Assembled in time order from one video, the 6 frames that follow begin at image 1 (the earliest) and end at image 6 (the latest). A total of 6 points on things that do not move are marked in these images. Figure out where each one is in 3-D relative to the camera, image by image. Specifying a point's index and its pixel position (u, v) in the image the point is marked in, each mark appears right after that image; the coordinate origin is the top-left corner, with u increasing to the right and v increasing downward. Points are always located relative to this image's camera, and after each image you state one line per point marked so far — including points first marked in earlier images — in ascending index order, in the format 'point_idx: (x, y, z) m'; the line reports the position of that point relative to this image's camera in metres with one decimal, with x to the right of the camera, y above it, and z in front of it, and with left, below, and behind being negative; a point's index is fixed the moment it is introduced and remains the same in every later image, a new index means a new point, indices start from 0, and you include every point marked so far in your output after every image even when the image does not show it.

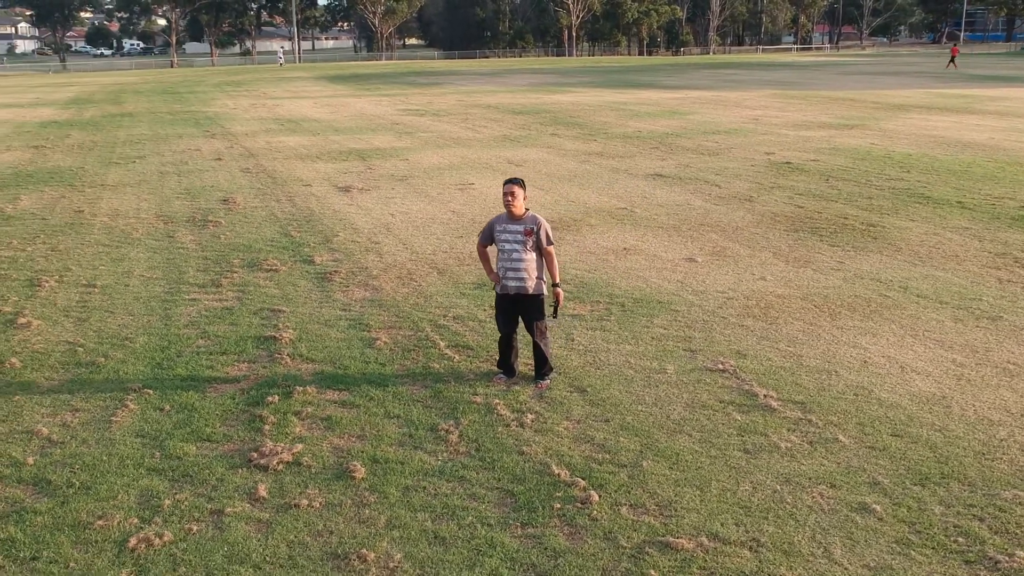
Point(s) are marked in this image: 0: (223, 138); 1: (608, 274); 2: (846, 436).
0: (-5.5, +2.9, +19.0) m
1: (+0.8, +0.1, +8.1) m
2: (+1.6, -0.7, +4.9) m
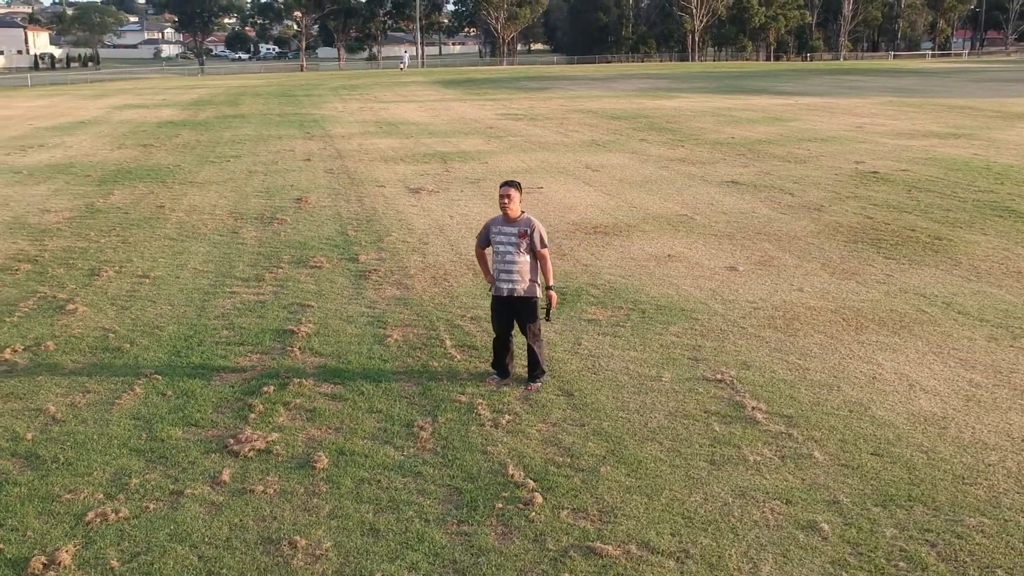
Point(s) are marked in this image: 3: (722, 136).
0: (-3.8, +2.9, +19.6) m
1: (+1.0, +0.1, +8.1) m
2: (+1.5, -0.8, +4.8) m
3: (+4.2, +3.0, +19.7) m
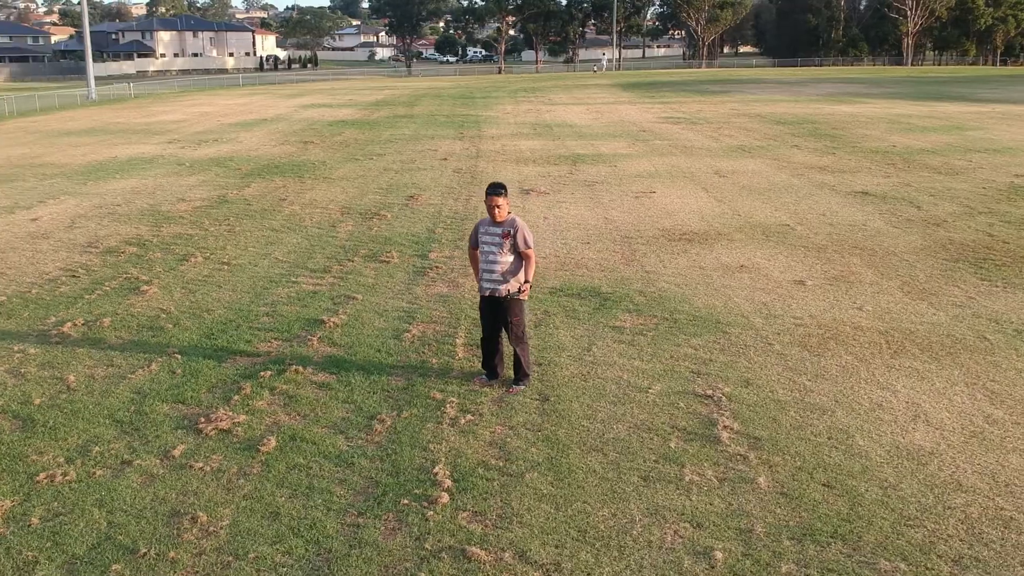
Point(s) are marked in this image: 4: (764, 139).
0: (-0.9, +3.0, +20.0) m
1: (+1.4, 0.0, +7.8) m
2: (+1.2, -0.9, +4.5) m
3: (+6.9, +2.7, +18.6) m
4: (+5.0, +2.9, +19.8) m
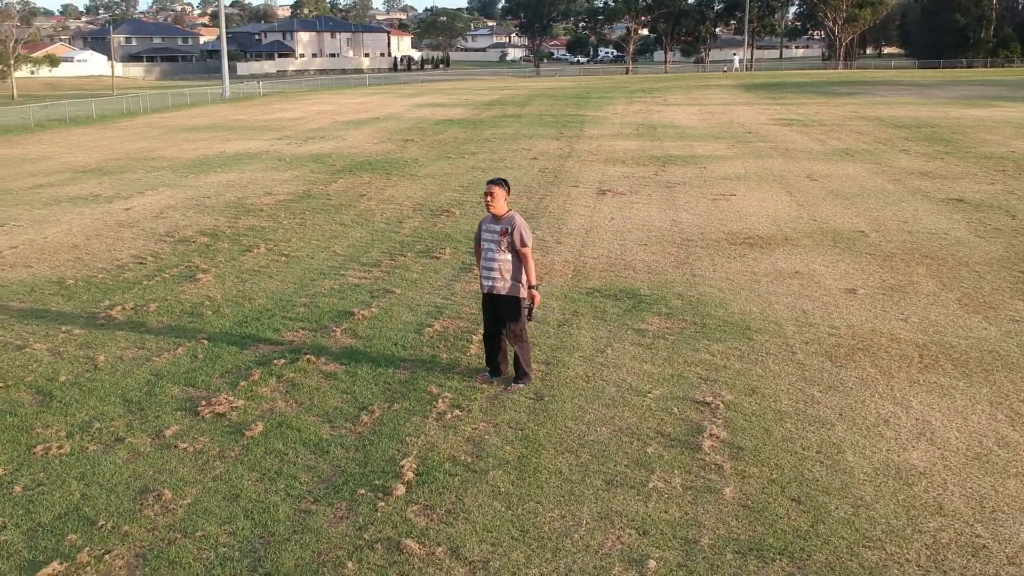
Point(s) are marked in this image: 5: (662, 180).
0: (+1.1, +3.0, +20.0) m
1: (+1.7, -0.1, +7.6) m
2: (+1.0, -0.9, +4.3) m
3: (+8.6, +2.4, +17.6) m
4: (+6.9, +2.8, +19.0) m
5: (+2.1, +1.5, +14.0) m
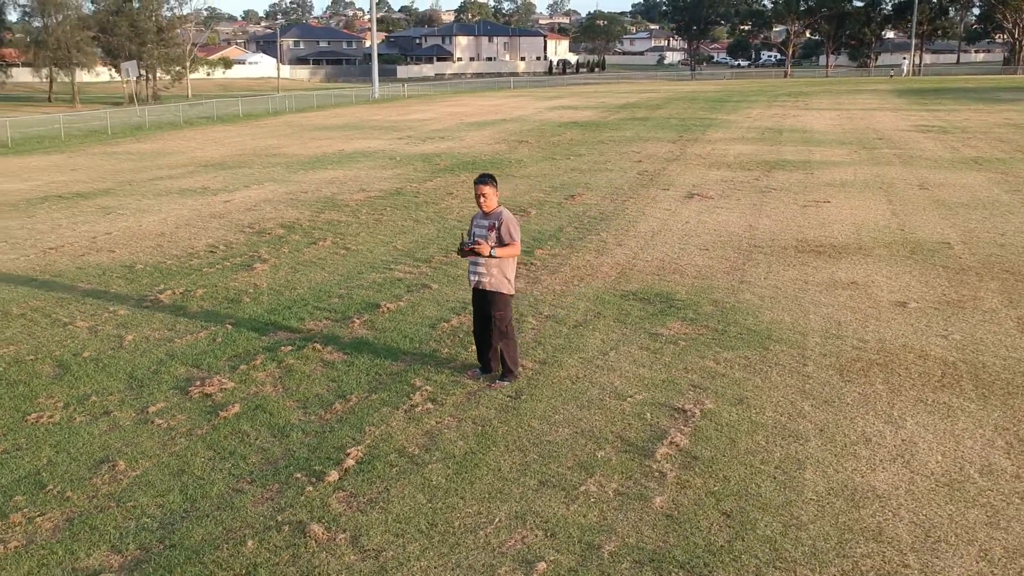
0: (+3.4, +2.9, +19.7) m
1: (+1.9, -0.1, +7.3) m
2: (+0.7, -0.9, +4.2) m
3: (+10.4, +2.1, +16.1) m
4: (+8.9, +2.4, +17.7) m
5: (+3.4, +1.4, +13.6) m
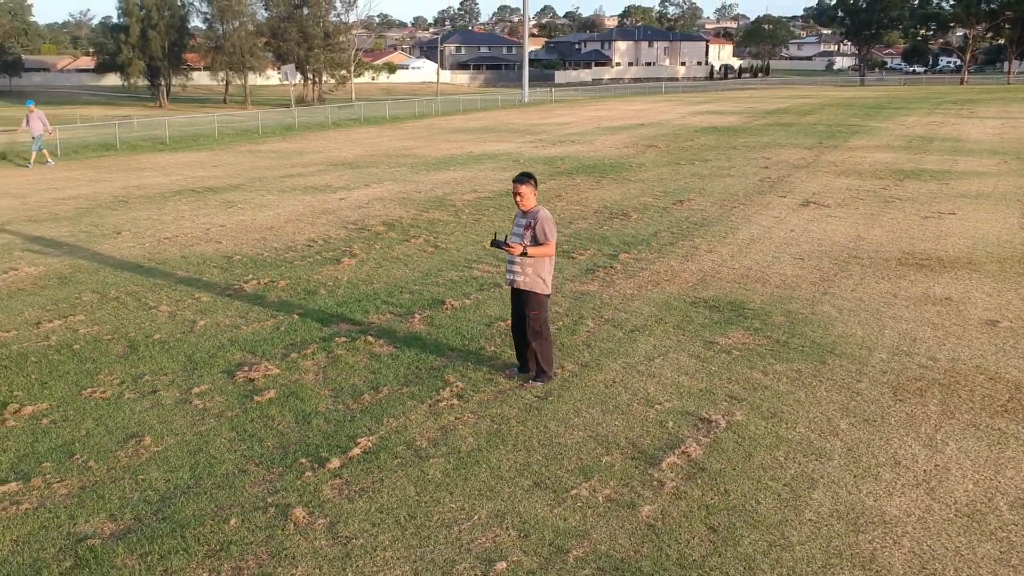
0: (+5.9, +2.6, +18.9) m
1: (+2.4, -0.2, +6.9) m
2: (+0.6, -0.9, +4.0) m
3: (+12.2, +1.6, +14.3) m
4: (+11.0, +2.0, +16.1) m
5: (+4.8, +1.2, +12.9) m
